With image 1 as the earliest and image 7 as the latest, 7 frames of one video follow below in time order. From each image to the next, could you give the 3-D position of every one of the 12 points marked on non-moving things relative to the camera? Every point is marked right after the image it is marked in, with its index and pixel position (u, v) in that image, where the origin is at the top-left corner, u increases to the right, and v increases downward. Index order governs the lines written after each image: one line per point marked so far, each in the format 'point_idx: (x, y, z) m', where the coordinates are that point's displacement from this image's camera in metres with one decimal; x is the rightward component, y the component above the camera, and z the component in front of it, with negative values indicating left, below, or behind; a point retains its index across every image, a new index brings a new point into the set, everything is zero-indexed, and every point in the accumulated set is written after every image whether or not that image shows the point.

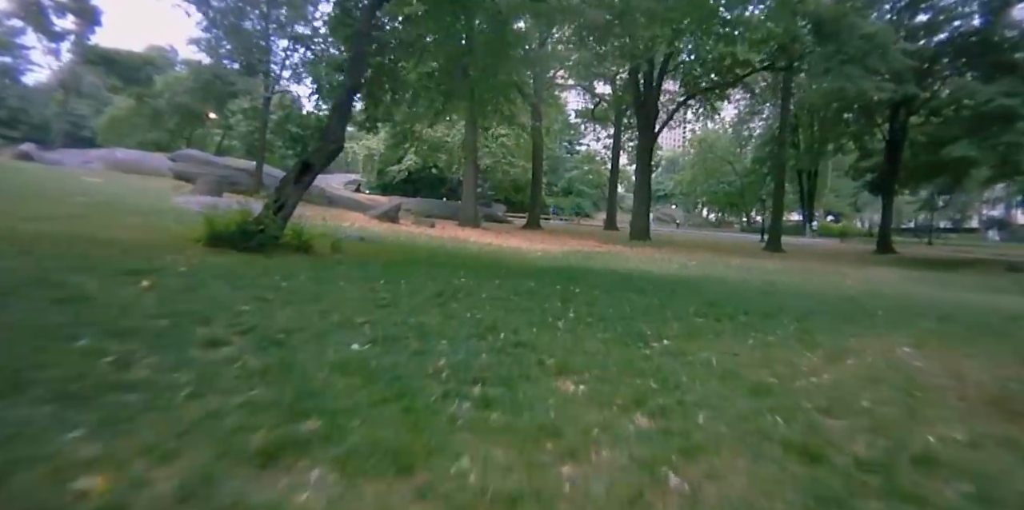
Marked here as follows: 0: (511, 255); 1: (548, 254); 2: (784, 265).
0: (-0.3, +0.1, +11.3) m
1: (+0.8, +0.1, +13.8) m
2: (+10.2, -0.3, +17.9) m
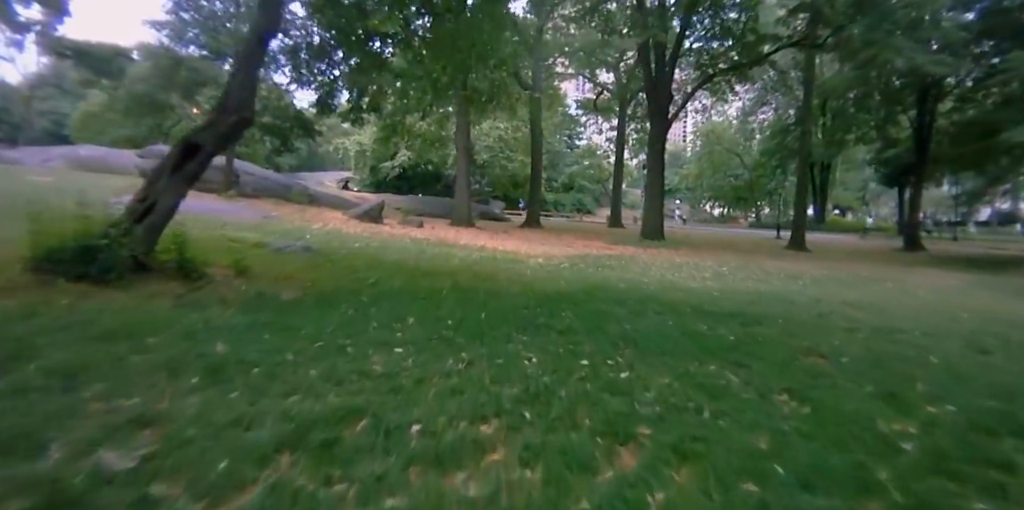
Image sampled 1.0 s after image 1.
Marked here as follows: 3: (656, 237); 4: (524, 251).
0: (-0.4, -0.1, +8.6) m
1: (+0.7, -0.1, +11.2) m
2: (+10.1, -0.4, +15.3) m
3: (+5.0, +0.5, +17.5) m
4: (+0.1, +0.1, +12.8) m
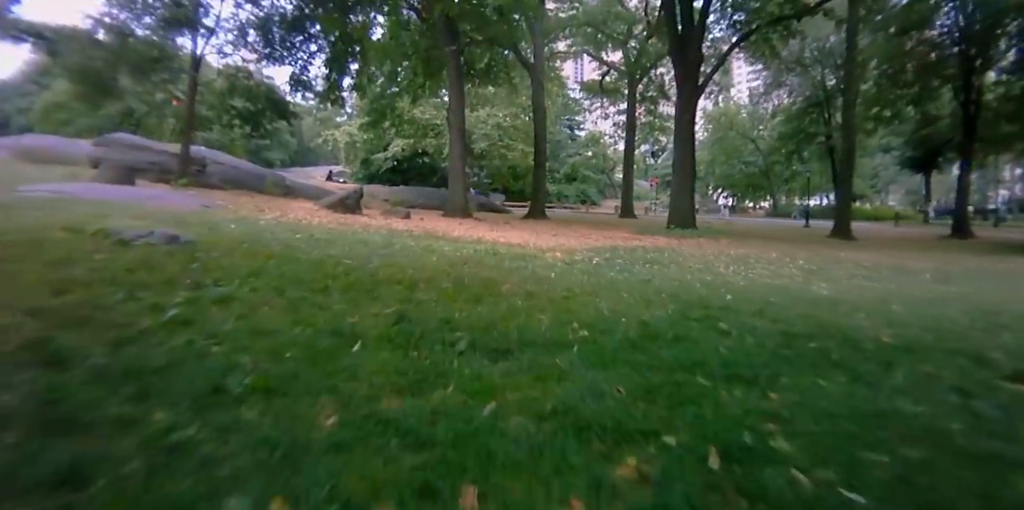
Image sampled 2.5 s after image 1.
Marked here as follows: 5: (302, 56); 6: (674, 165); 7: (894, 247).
0: (-0.3, 0.0, +5.5) m
1: (+0.8, +0.1, +8.0) m
2: (+10.2, -0.1, +12.1) m
3: (+5.1, +0.8, +14.3) m
4: (+0.3, +0.3, +9.6) m
5: (-7.5, +7.2, +18.0) m
6: (+4.9, +2.7, +14.5) m
7: (+12.9, +0.3, +16.0) m
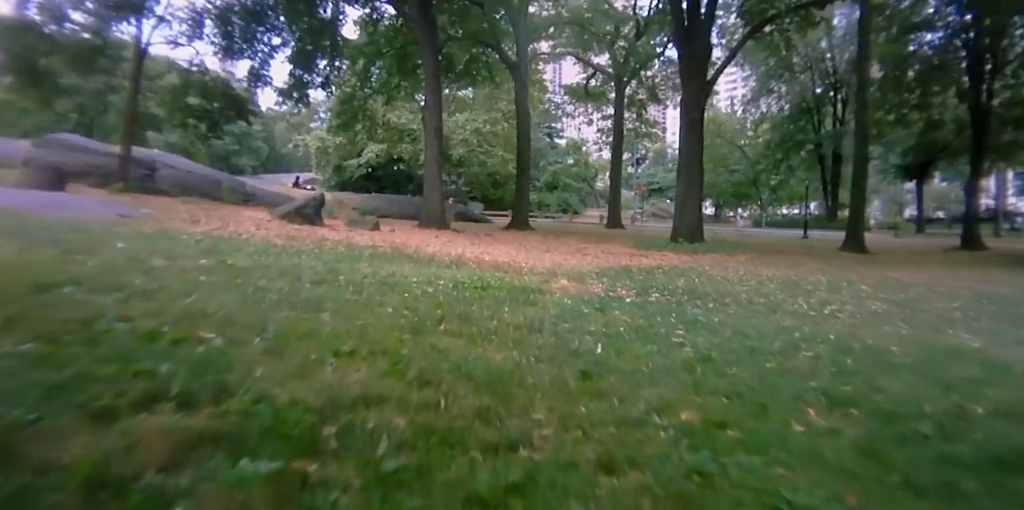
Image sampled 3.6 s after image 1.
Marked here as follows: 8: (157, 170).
0: (-0.2, -0.3, +3.5) m
1: (+0.7, -0.3, +6.1) m
2: (+9.9, -0.5, +10.7) m
3: (+4.7, +0.3, +12.6) m
4: (+0.1, -0.1, +7.7) m
5: (-8.1, +6.6, +15.9) m
6: (+4.5, +2.3, +12.9) m
7: (+12.4, -0.2, +14.6) m
8: (-14.1, +3.4, +19.1) m
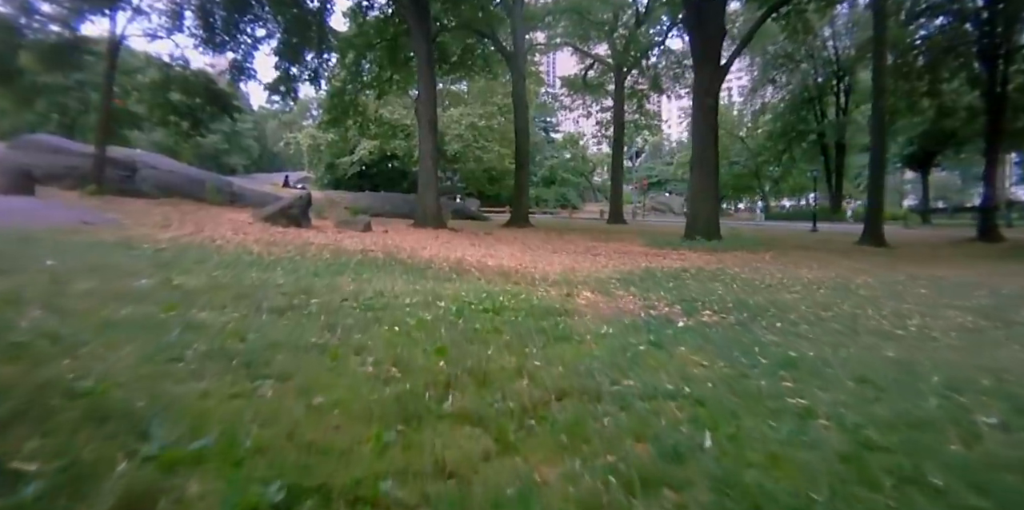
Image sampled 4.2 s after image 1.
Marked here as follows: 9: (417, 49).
0: (-0.1, -0.4, +2.6) m
1: (+0.8, -0.3, +5.2) m
2: (+10.0, -0.4, +9.9) m
3: (+4.8, +0.4, +11.7) m
4: (+0.2, -0.2, +6.8) m
5: (-8.1, +6.5, +14.9) m
6: (+4.5, +2.4, +12.0) m
7: (+12.4, 0.0, +13.8) m
8: (-14.1, +3.2, +18.1) m
9: (-3.5, +7.6, +17.7) m
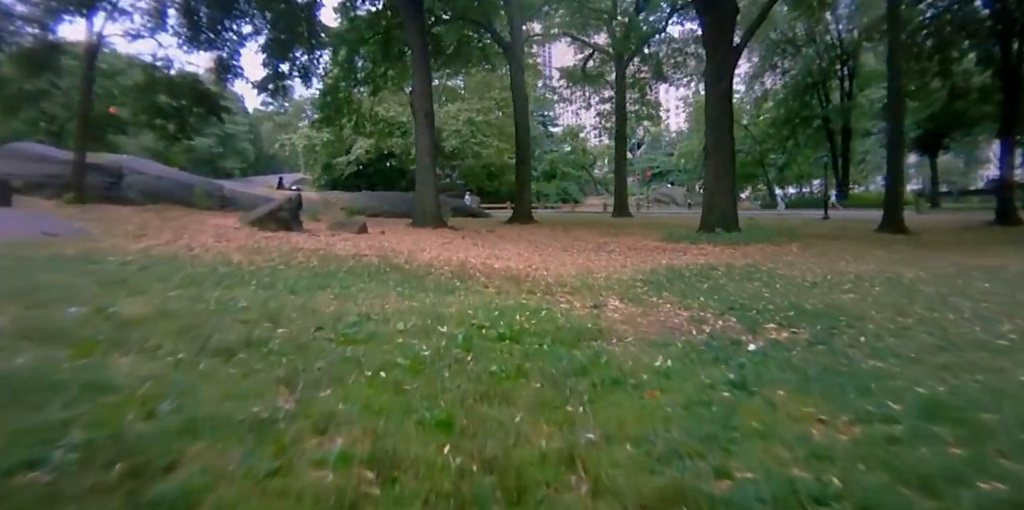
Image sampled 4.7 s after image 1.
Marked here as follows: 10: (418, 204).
0: (0.0, -0.5, +1.9) m
1: (+1.0, -0.4, +4.5) m
2: (+10.1, -0.1, +9.2) m
3: (+4.9, +0.6, +11.0) m
4: (+0.3, -0.2, +6.1) m
5: (-8.2, +6.3, +14.1) m
6: (+4.5, +2.5, +11.3) m
7: (+12.6, +0.4, +13.1) m
8: (-14.1, +2.8, +17.4) m
9: (-3.5, +7.5, +16.9) m
10: (-3.3, +1.8, +17.0) m
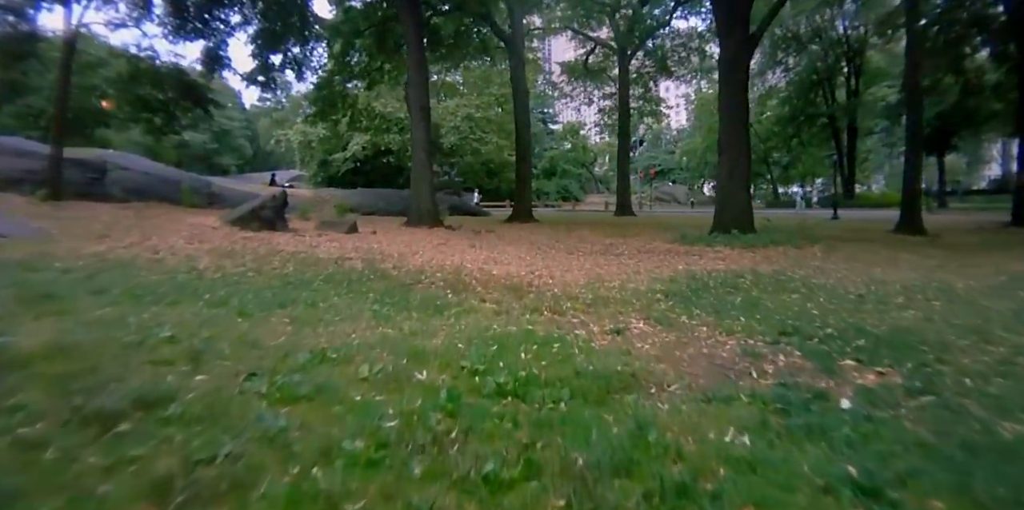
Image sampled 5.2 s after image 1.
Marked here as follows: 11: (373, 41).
0: (+0.1, -0.6, +1.3) m
1: (+1.0, -0.4, +3.8) m
2: (+10.1, -0.1, +8.5) m
3: (+4.9, +0.5, +10.4) m
4: (+0.3, -0.2, +5.4) m
5: (-8.2, +6.3, +13.4) m
6: (+4.6, +2.5, +10.6) m
7: (+12.6, +0.3, +12.5) m
8: (-14.1, +2.9, +16.7) m
9: (-3.5, +7.5, +16.2) m
10: (-3.3, +1.8, +16.3) m
11: (-5.8, +8.9, +19.9) m
